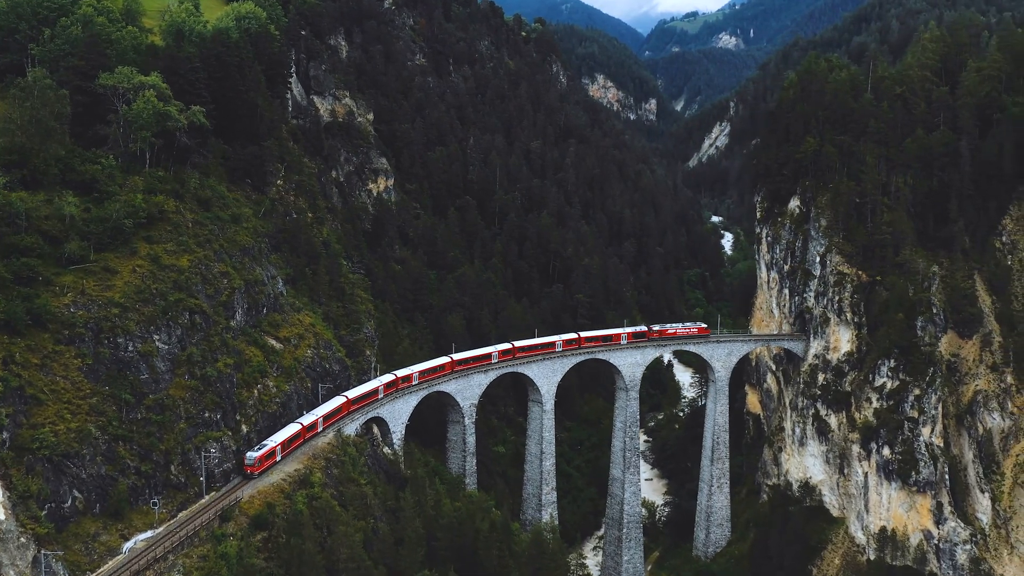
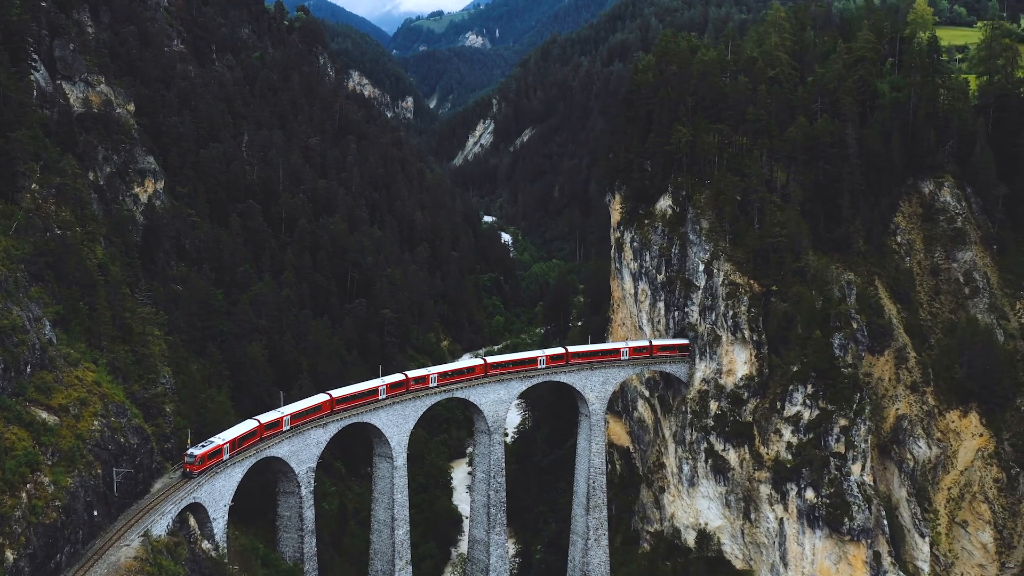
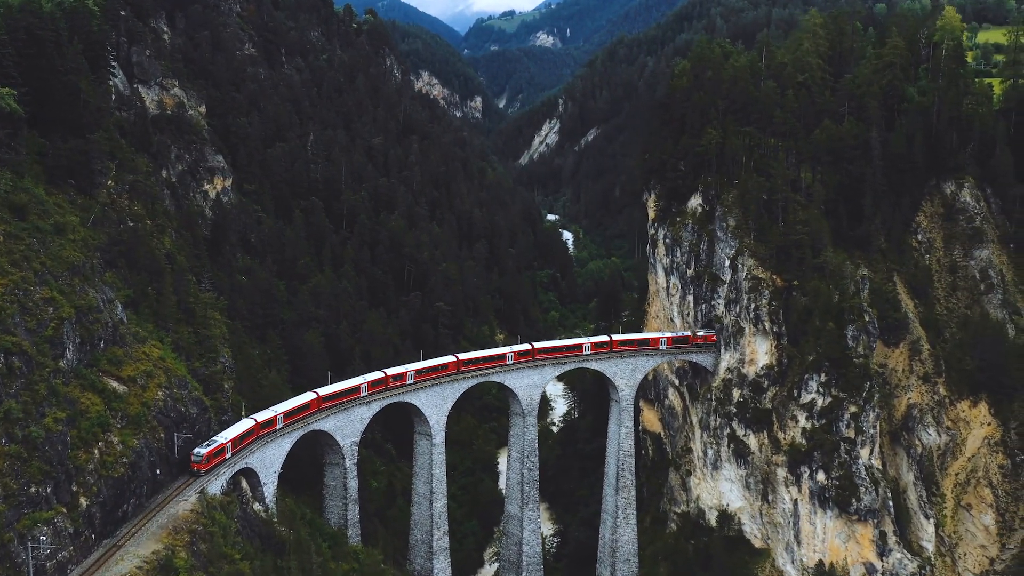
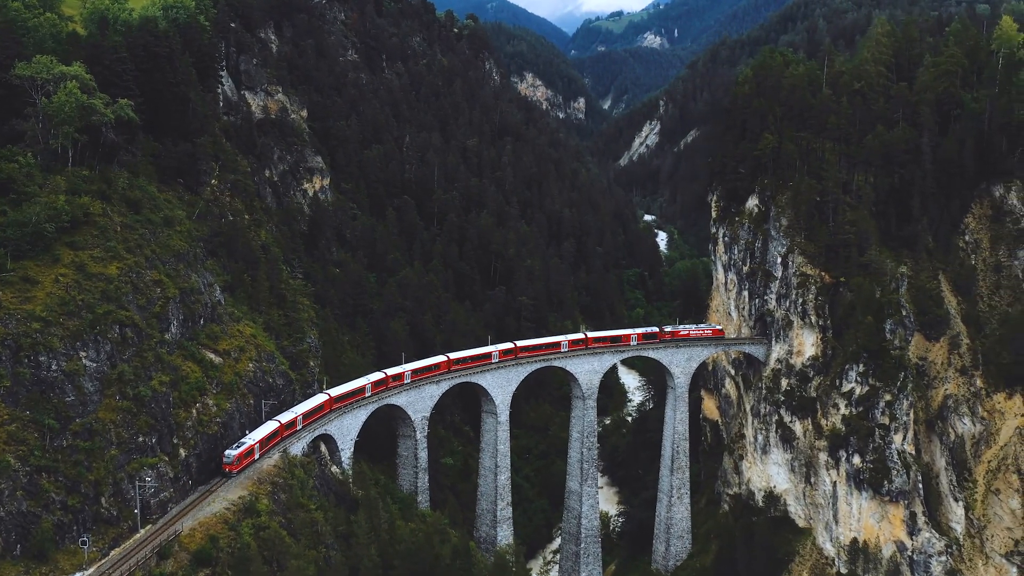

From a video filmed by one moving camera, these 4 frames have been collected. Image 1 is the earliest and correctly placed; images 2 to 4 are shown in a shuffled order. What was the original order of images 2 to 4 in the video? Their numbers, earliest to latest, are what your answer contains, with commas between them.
4, 3, 2
